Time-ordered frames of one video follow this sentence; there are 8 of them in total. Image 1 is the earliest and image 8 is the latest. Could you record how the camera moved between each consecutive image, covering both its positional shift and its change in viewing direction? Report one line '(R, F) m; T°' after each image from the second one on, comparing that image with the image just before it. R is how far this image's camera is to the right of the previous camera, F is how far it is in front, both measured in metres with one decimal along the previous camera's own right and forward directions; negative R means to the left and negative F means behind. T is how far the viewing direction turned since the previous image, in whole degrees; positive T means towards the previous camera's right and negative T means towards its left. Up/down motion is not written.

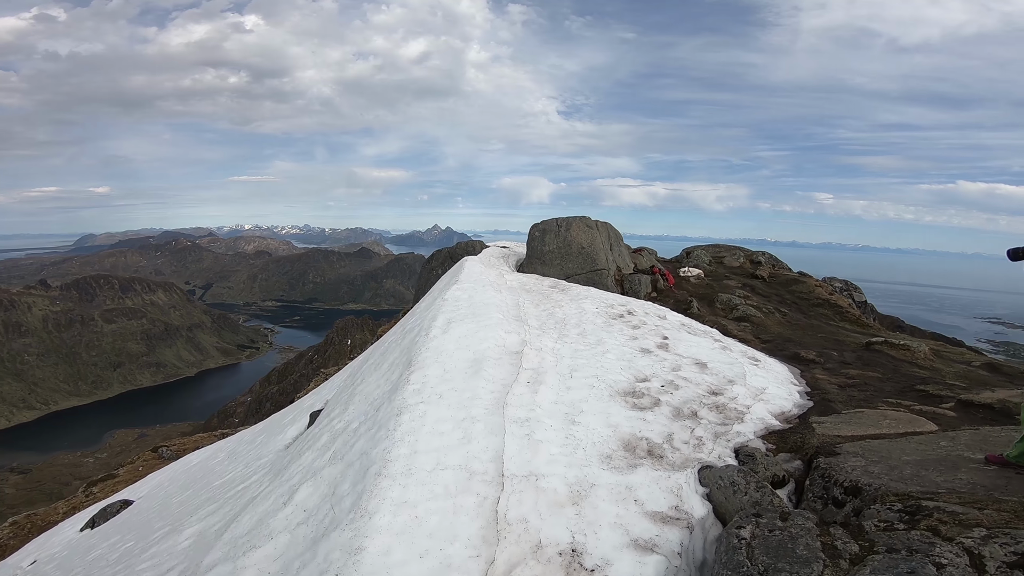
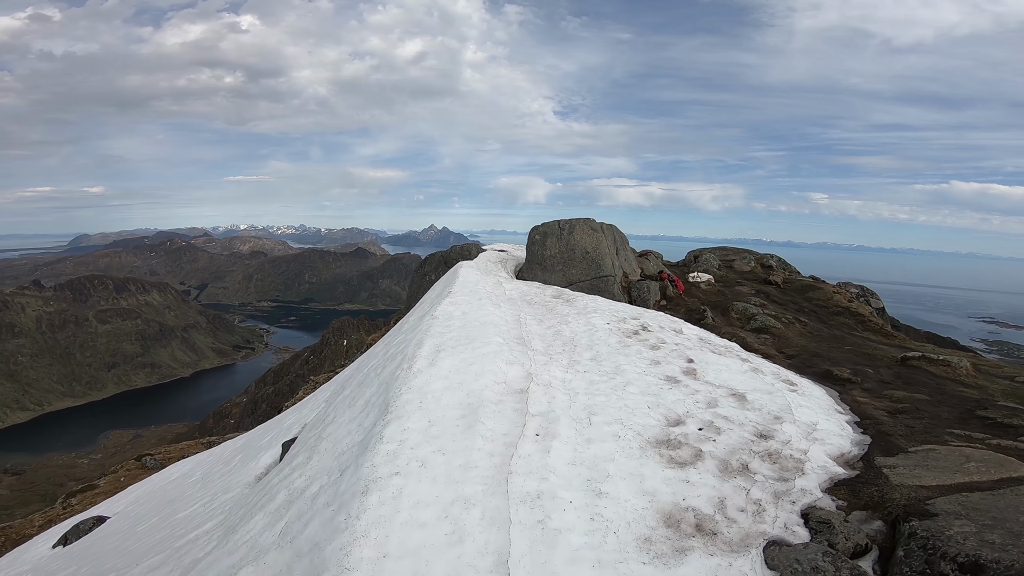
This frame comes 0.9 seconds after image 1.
(-0.2, +2.5) m; 0°
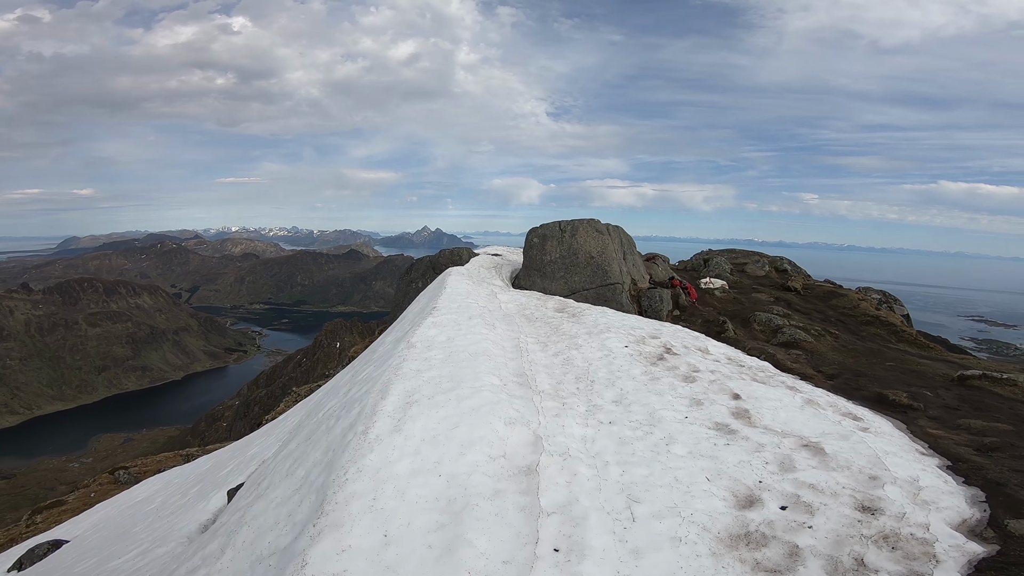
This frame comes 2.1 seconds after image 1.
(-0.1, +3.3) m; +1°
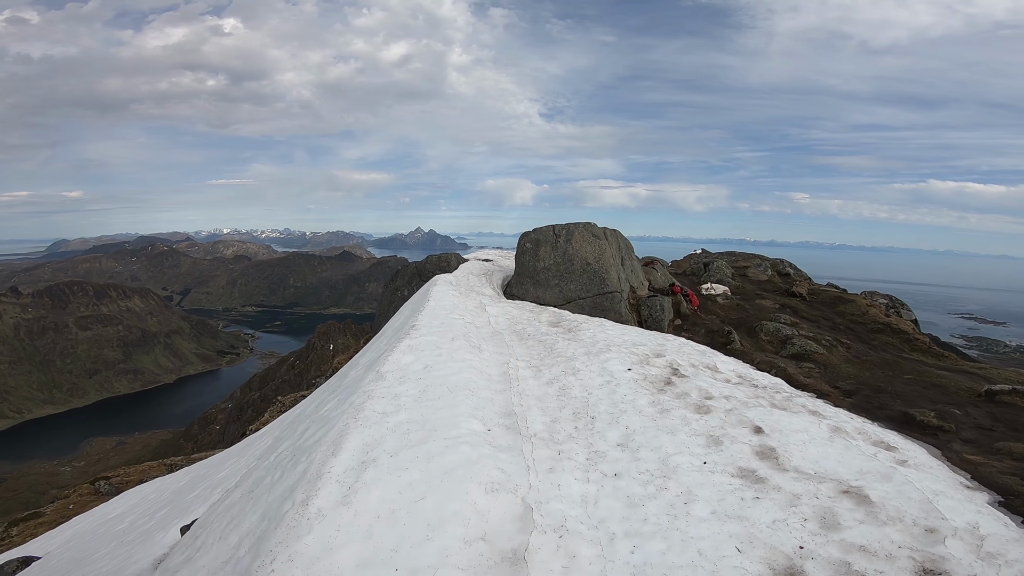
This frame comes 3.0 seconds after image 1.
(+0.2, +1.8) m; +1°
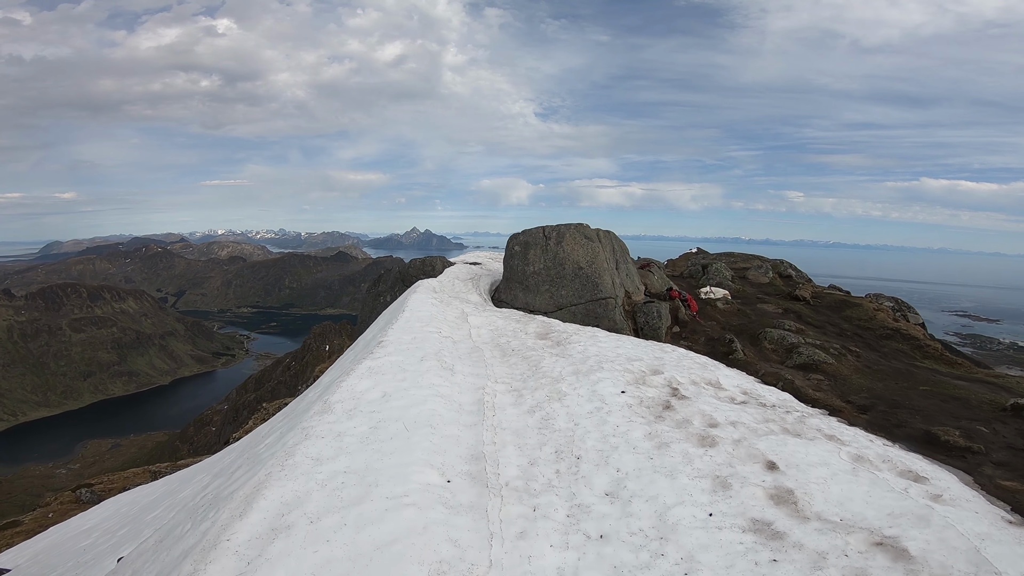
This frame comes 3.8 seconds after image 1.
(+0.5, +1.7) m; 0°
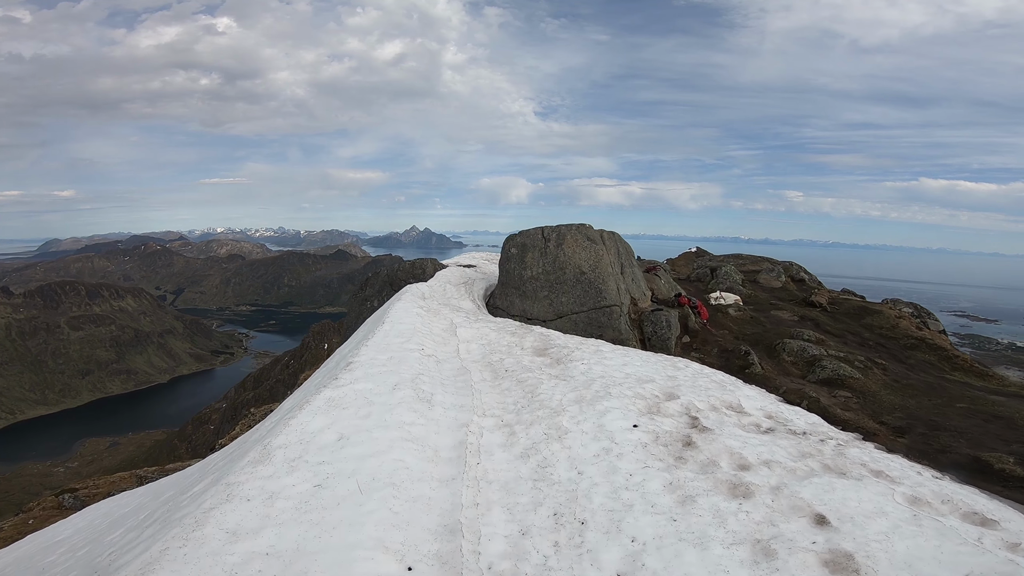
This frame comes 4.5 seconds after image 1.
(+0.1, +2.0) m; 0°
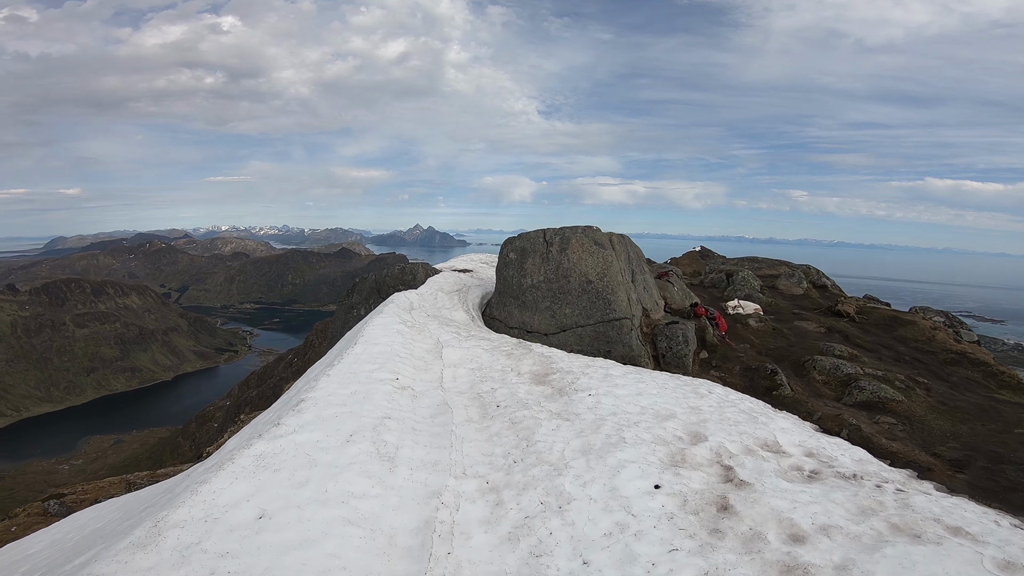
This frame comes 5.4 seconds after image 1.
(+0.2, +2.3) m; 0°
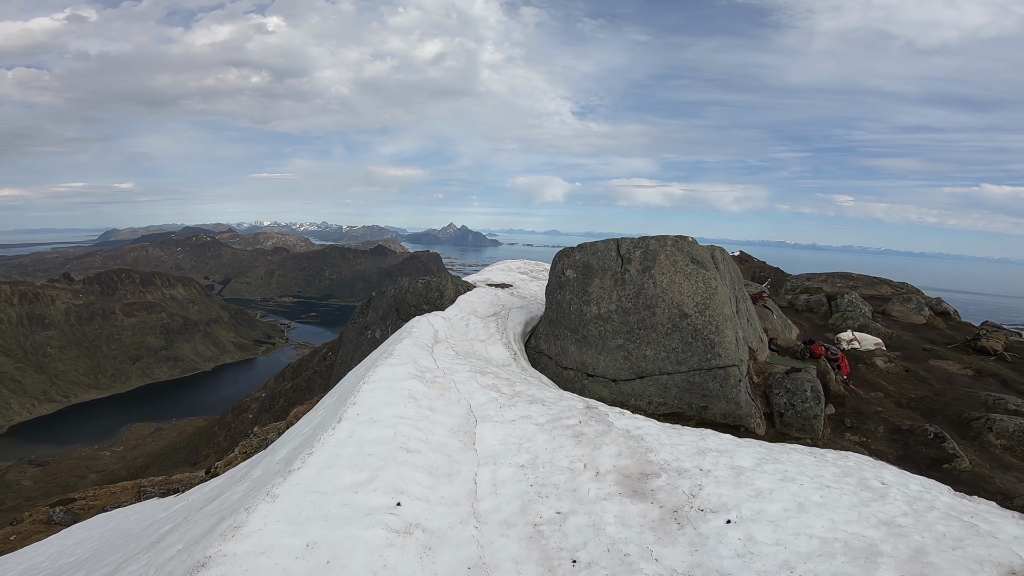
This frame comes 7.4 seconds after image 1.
(-0.9, +4.9) m; -4°
